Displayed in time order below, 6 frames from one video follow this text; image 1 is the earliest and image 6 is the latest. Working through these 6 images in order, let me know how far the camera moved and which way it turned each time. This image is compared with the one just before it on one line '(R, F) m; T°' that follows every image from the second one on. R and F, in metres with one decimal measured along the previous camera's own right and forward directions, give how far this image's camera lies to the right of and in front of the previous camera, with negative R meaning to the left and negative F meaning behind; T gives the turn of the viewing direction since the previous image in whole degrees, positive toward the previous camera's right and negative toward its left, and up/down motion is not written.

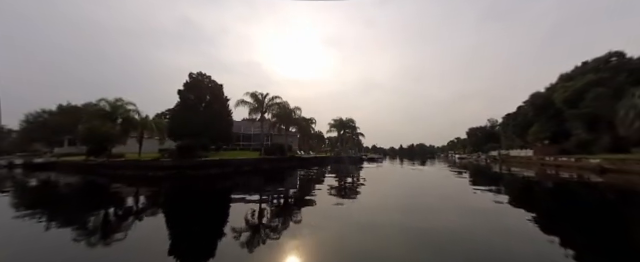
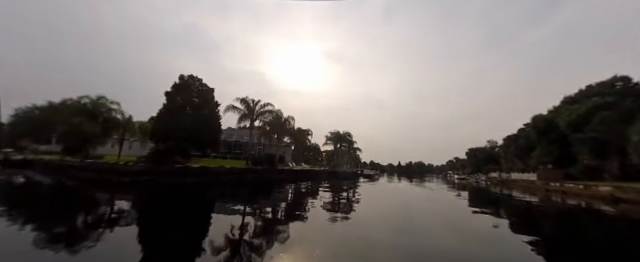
(+0.3, +0.6) m; 0°
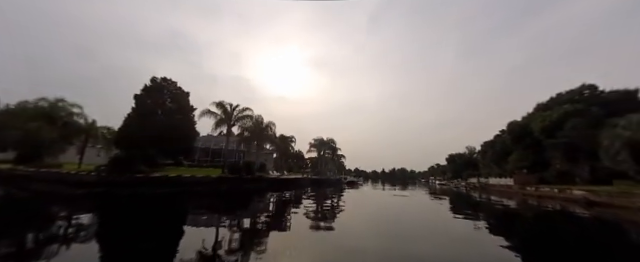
(+0.1, +0.4) m; +4°
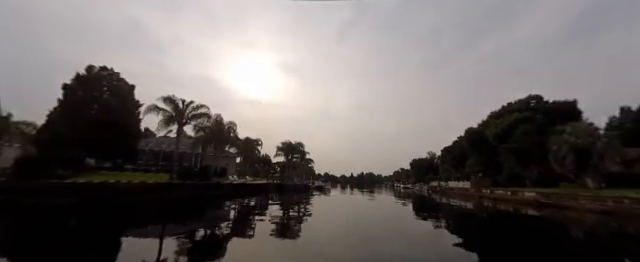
(+0.2, +0.6) m; +8°
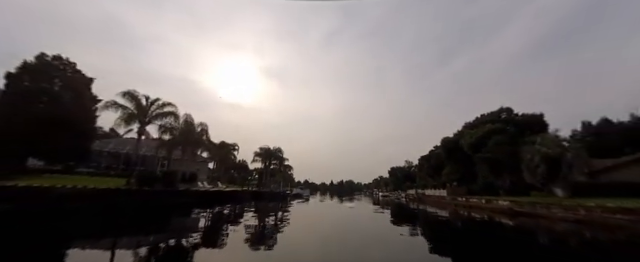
(+0.1, +0.4) m; +5°
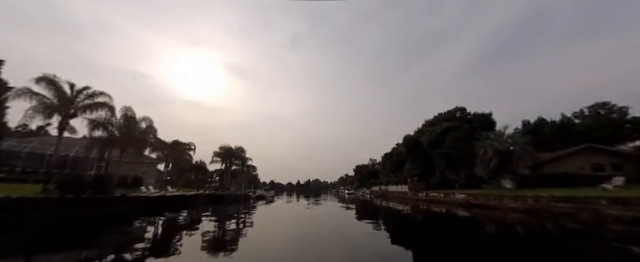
(+0.1, +0.4) m; +9°
